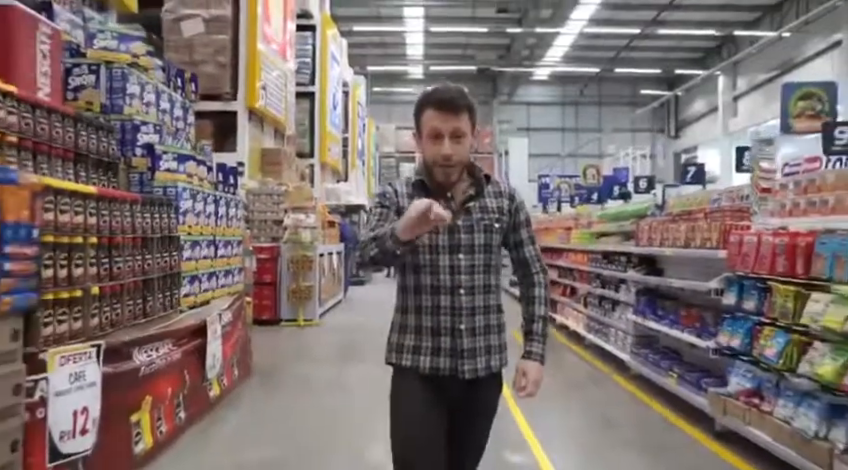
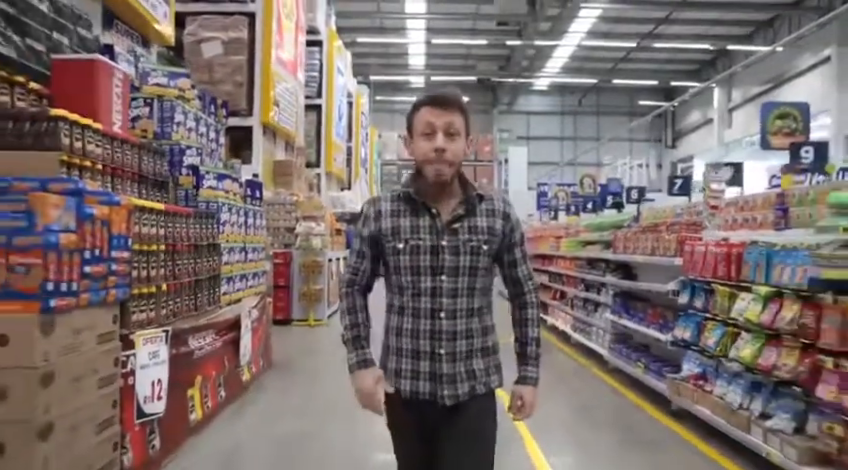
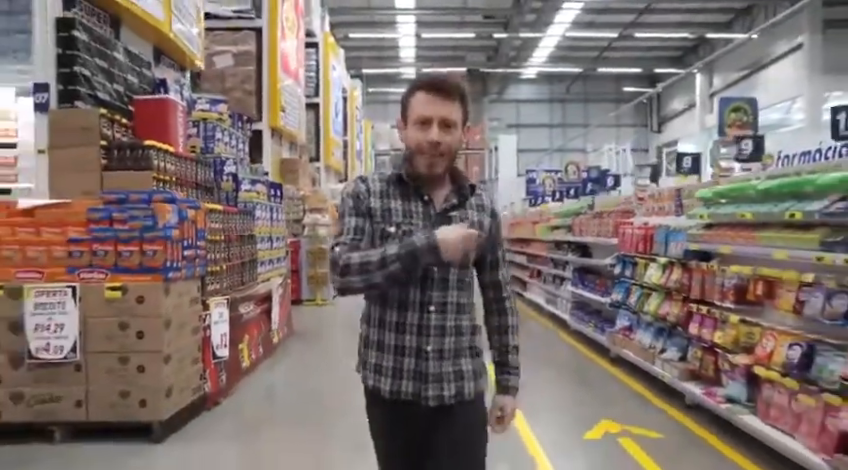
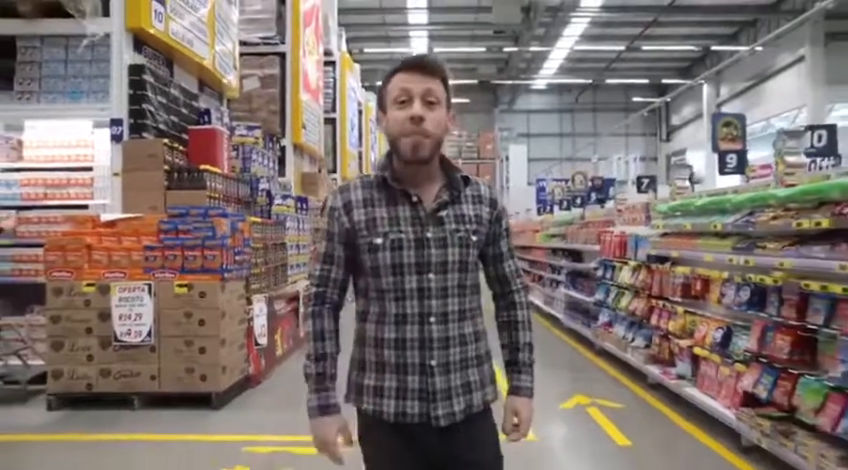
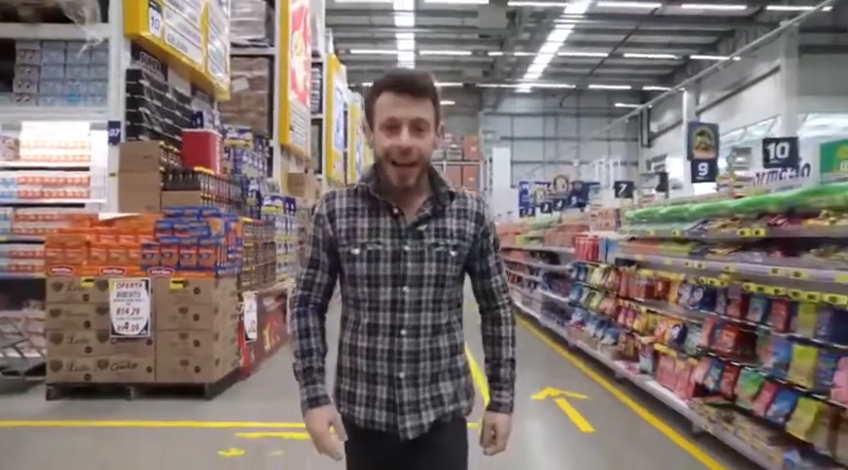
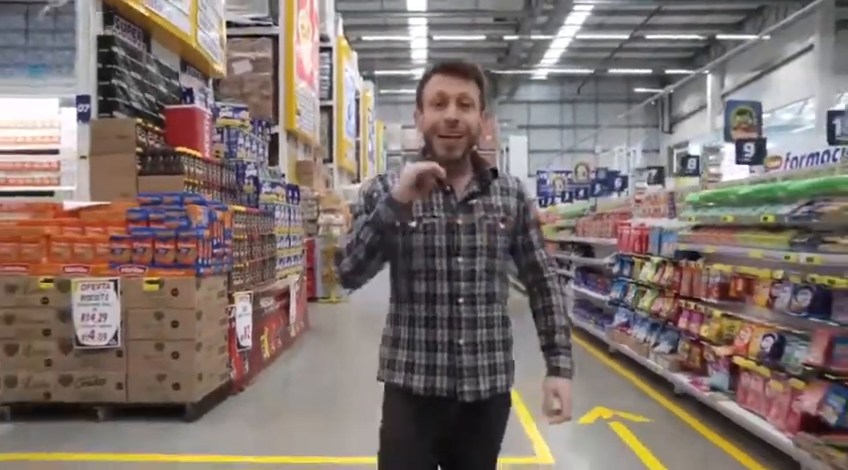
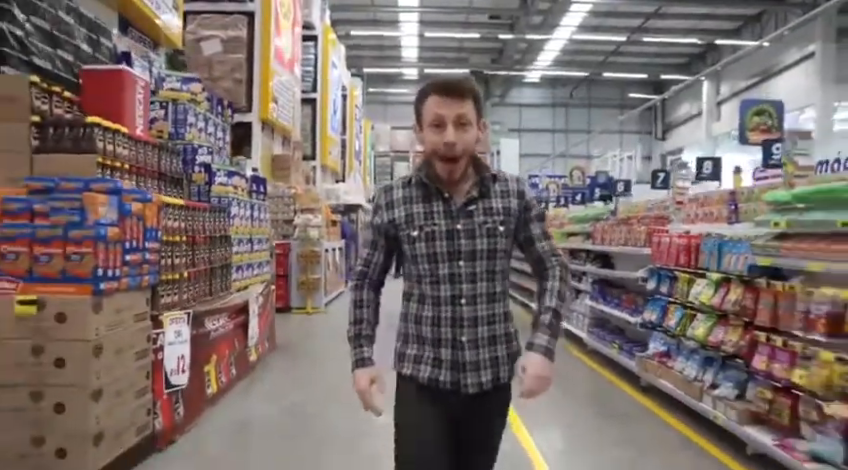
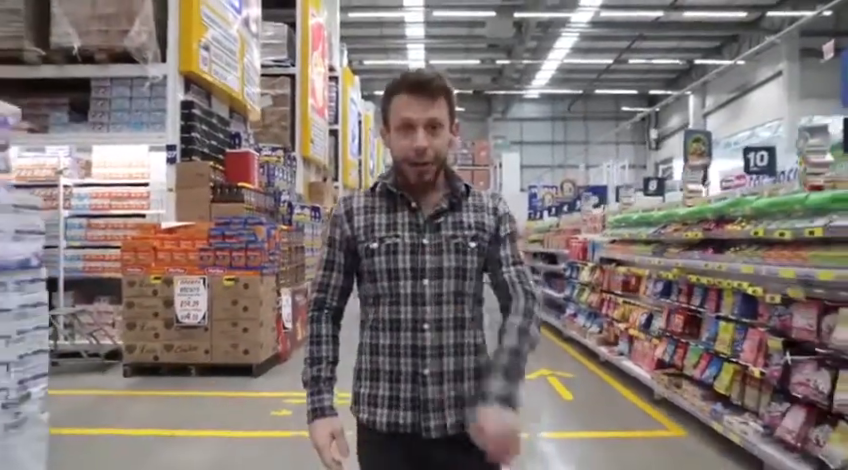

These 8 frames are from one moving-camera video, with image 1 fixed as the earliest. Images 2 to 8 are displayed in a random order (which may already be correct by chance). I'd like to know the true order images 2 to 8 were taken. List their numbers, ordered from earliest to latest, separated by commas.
2, 7, 3, 6, 4, 5, 8
